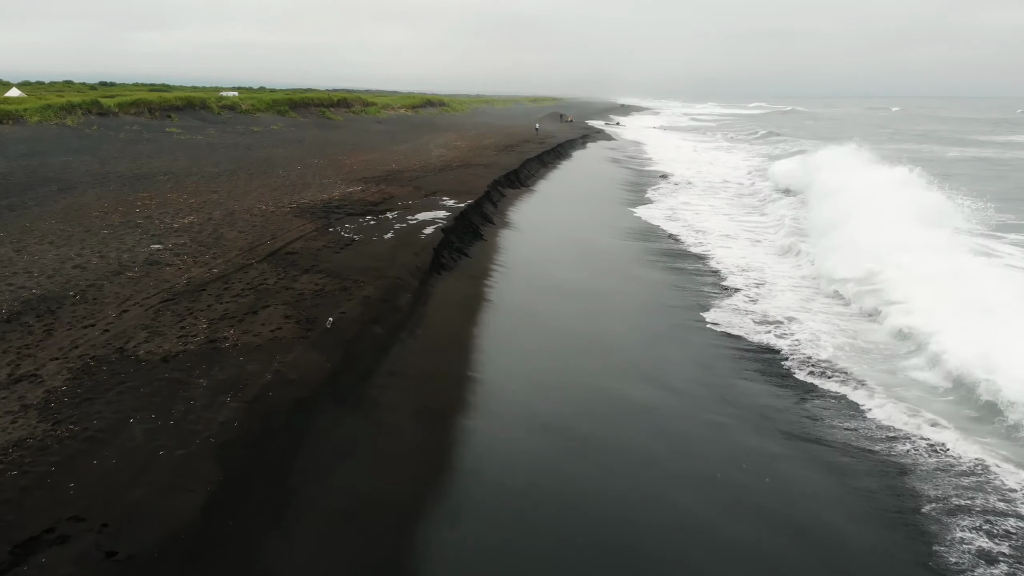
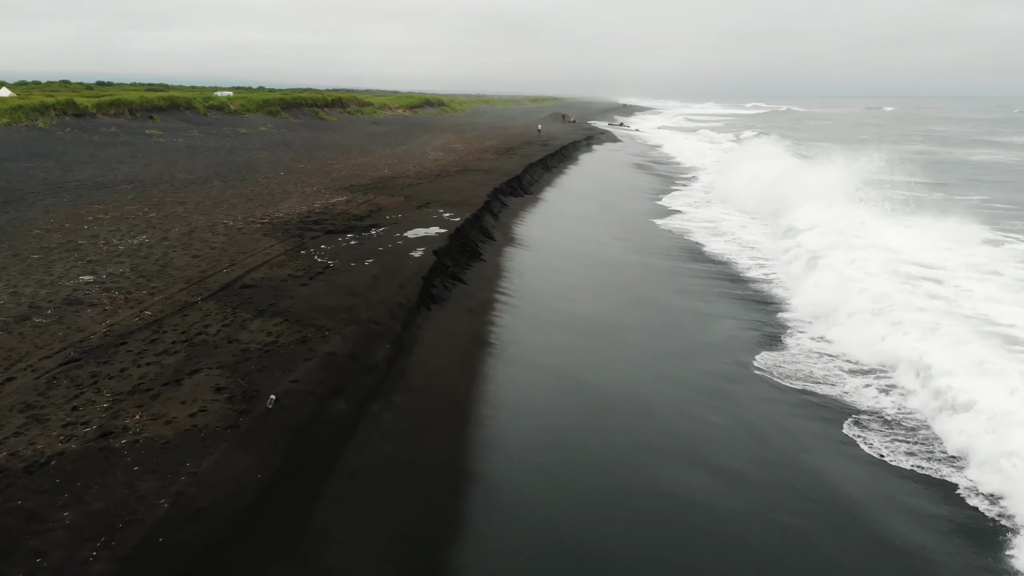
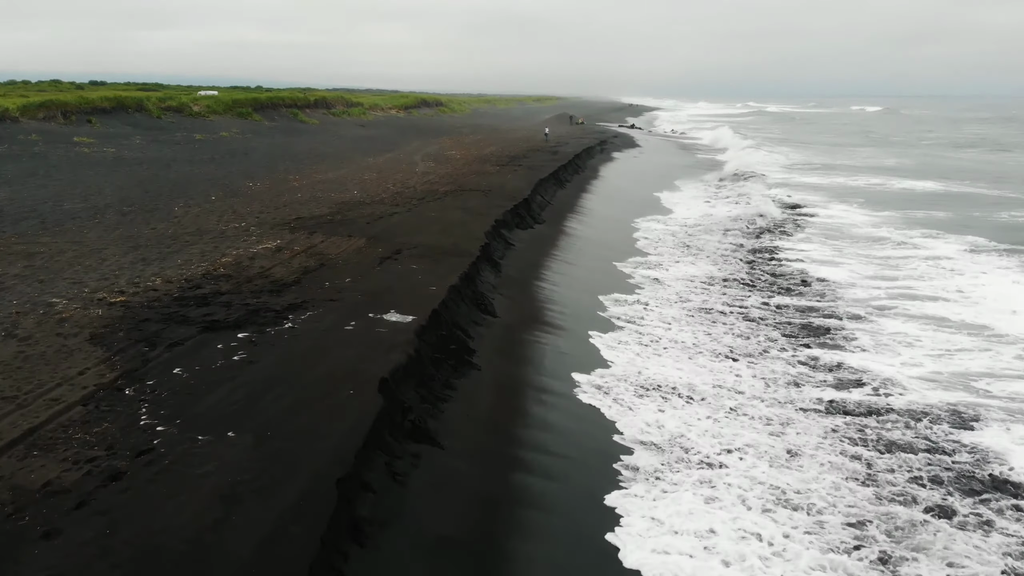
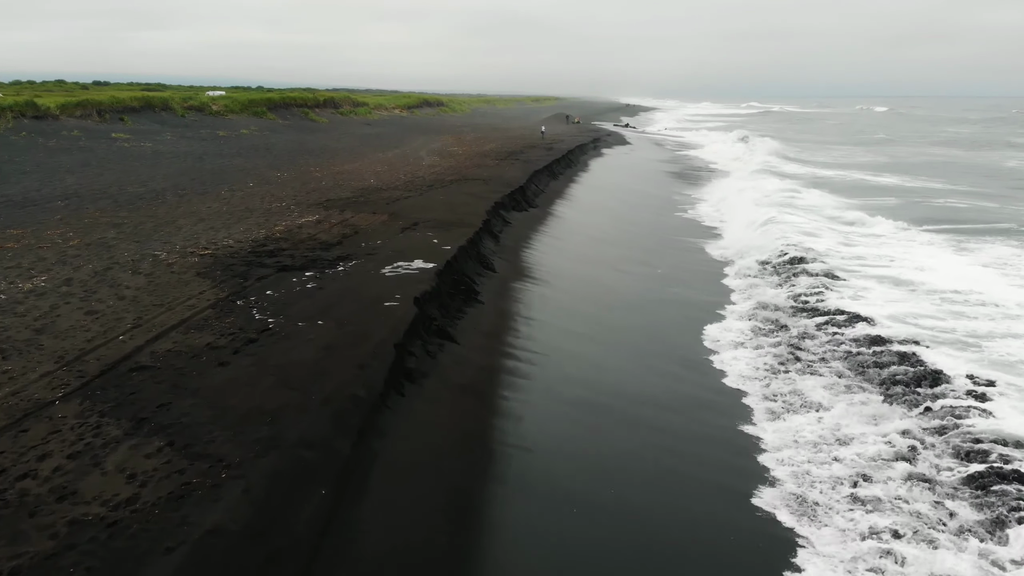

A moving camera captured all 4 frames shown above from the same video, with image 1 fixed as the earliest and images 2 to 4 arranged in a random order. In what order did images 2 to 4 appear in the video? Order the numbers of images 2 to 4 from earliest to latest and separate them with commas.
2, 4, 3
